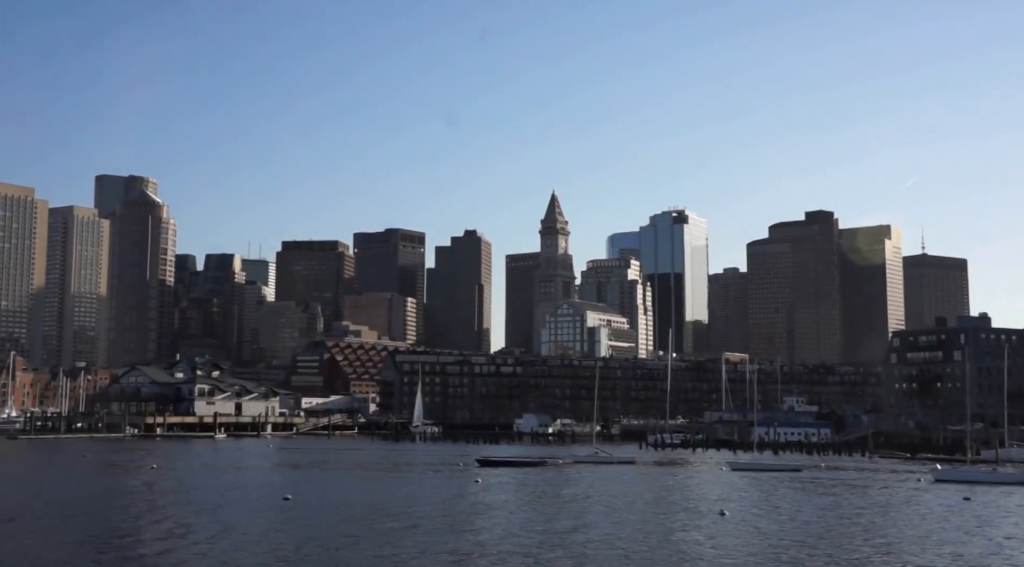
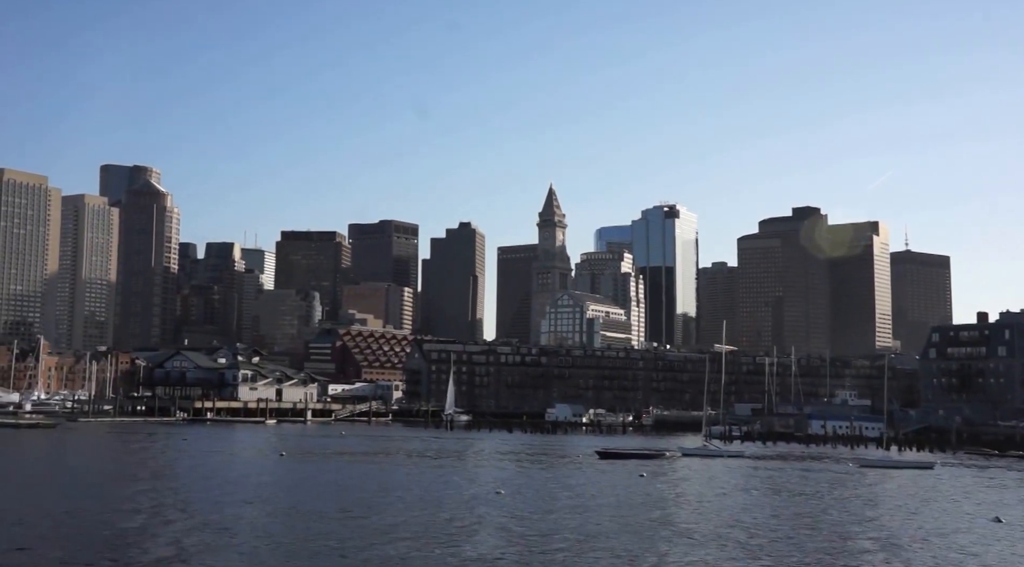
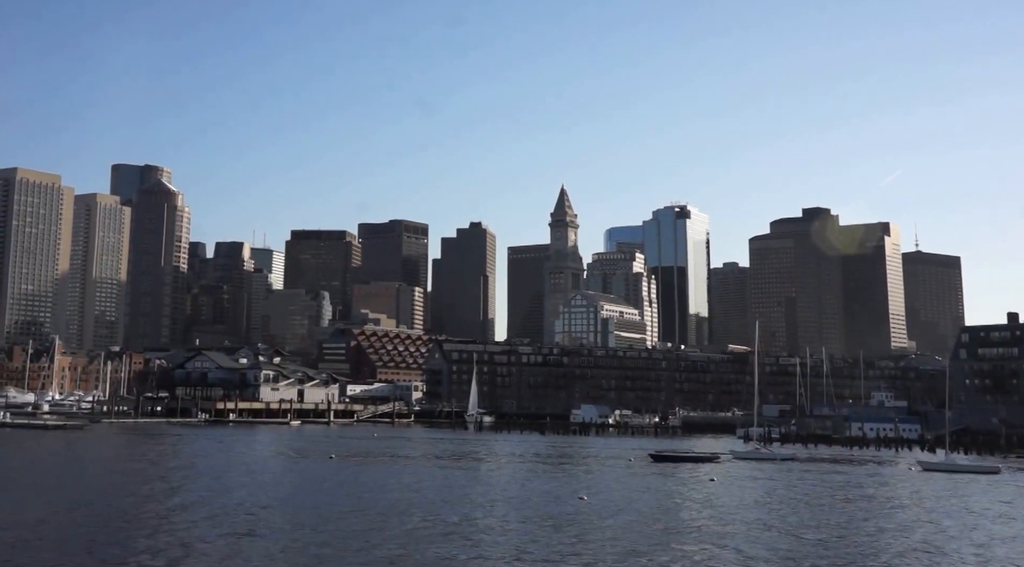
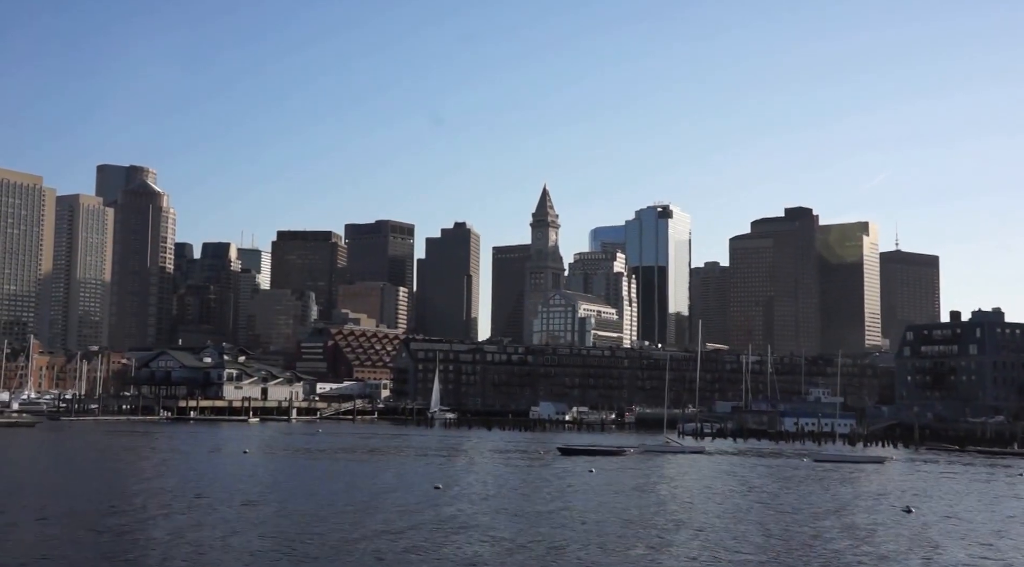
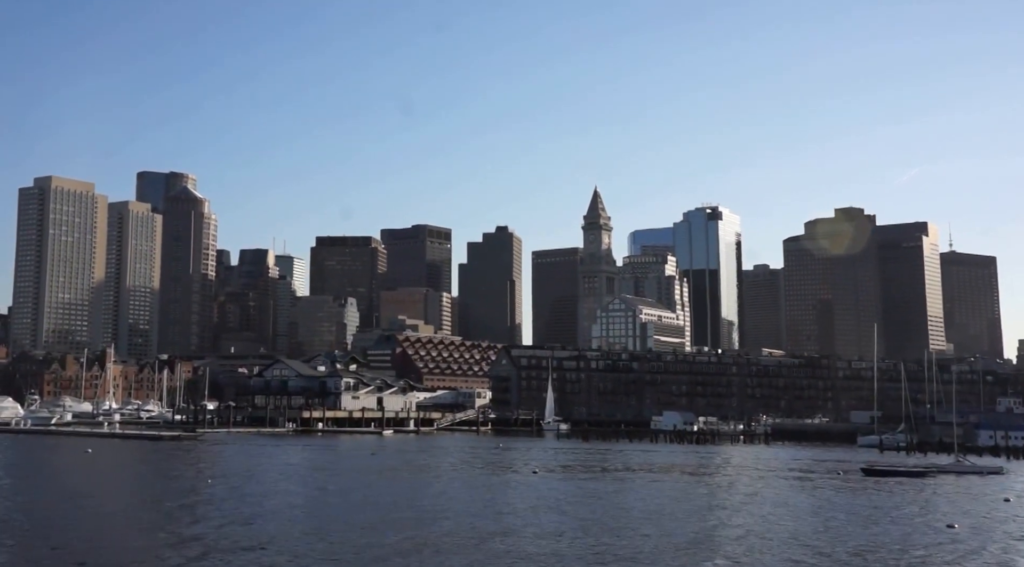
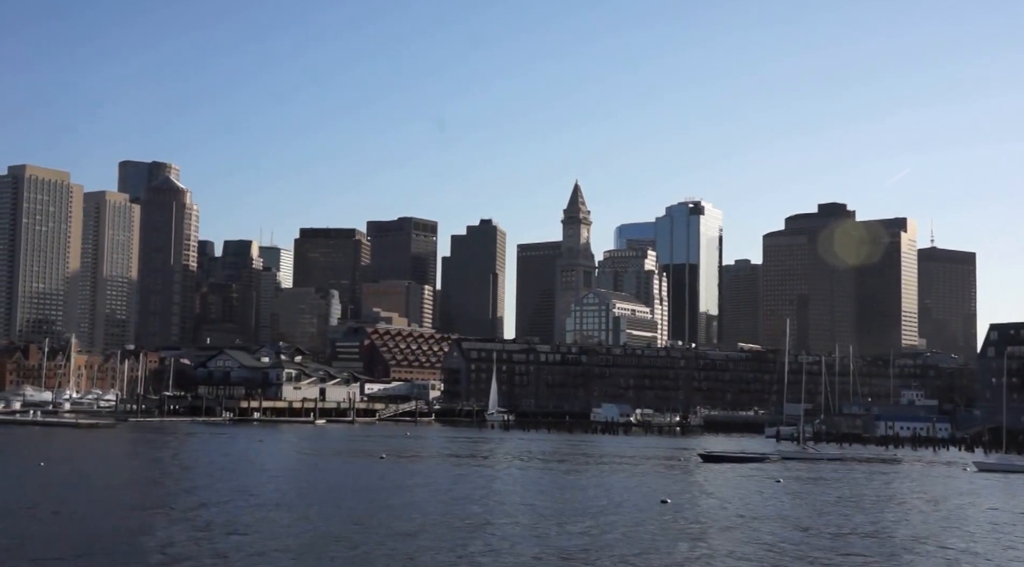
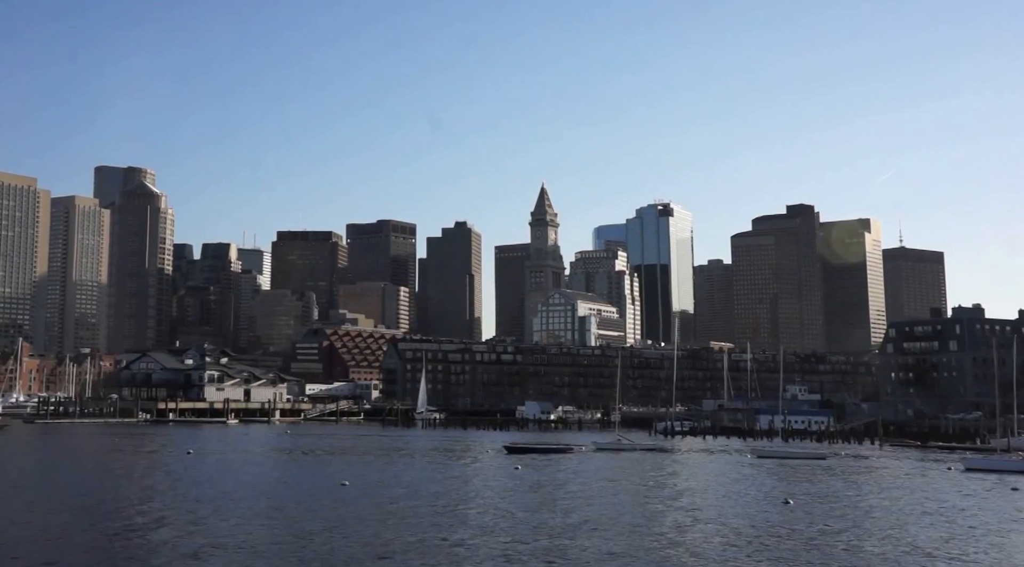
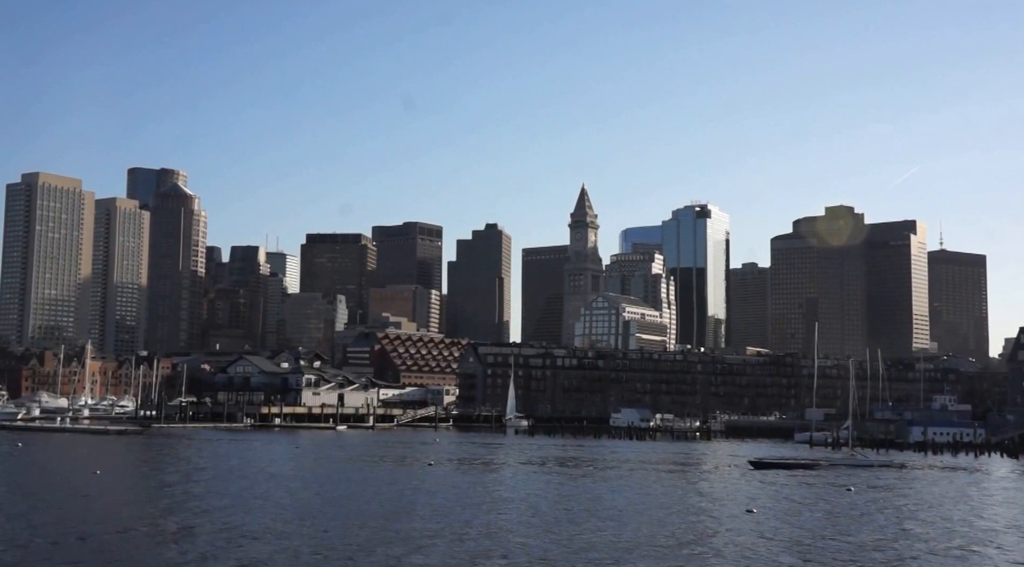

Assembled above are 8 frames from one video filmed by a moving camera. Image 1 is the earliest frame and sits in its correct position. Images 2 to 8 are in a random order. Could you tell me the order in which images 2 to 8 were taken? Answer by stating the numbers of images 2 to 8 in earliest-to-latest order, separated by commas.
7, 4, 2, 3, 6, 8, 5
